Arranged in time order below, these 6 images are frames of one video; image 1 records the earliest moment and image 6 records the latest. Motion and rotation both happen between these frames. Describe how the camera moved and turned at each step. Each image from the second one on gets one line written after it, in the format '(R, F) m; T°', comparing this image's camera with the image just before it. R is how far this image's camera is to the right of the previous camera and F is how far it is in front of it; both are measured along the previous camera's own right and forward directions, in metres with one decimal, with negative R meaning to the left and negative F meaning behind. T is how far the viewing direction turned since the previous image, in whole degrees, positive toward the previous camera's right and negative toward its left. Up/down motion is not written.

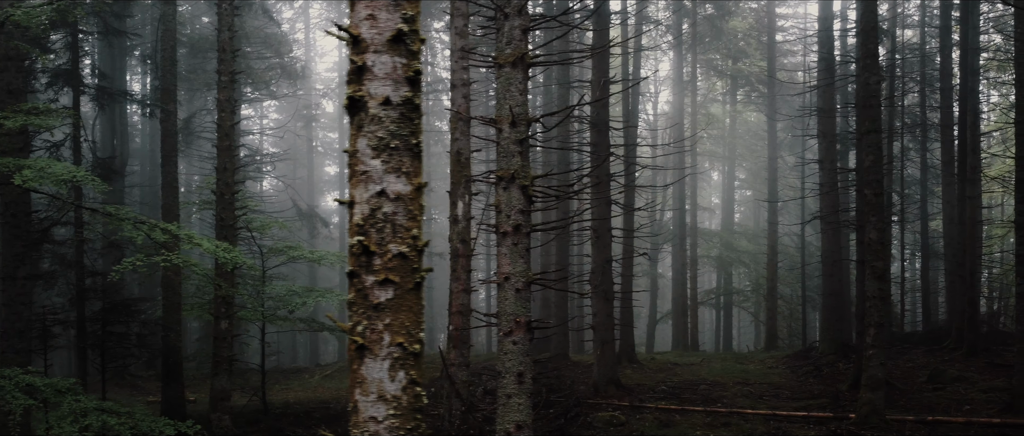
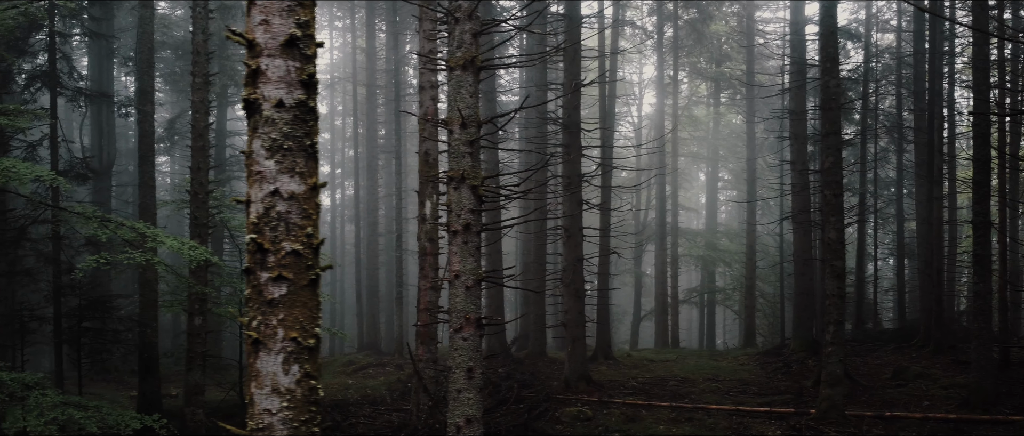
(+0.7, -0.2) m; 0°
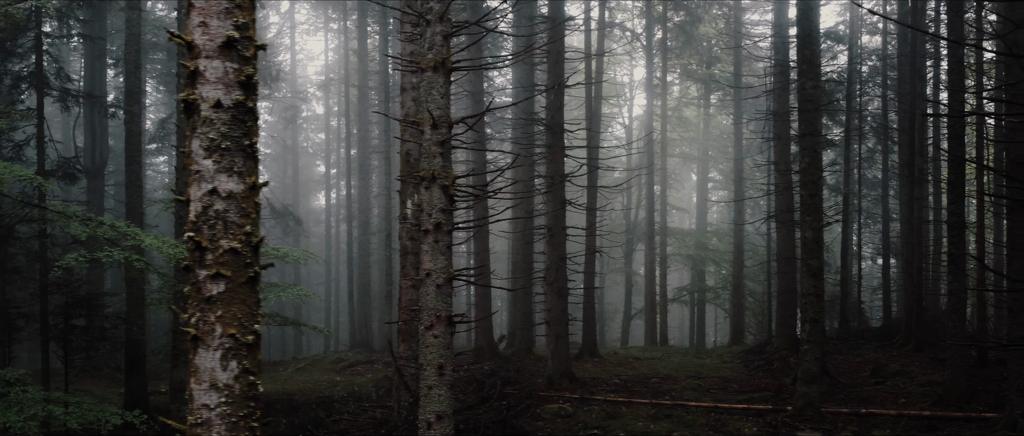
(+0.4, -0.1) m; 0°
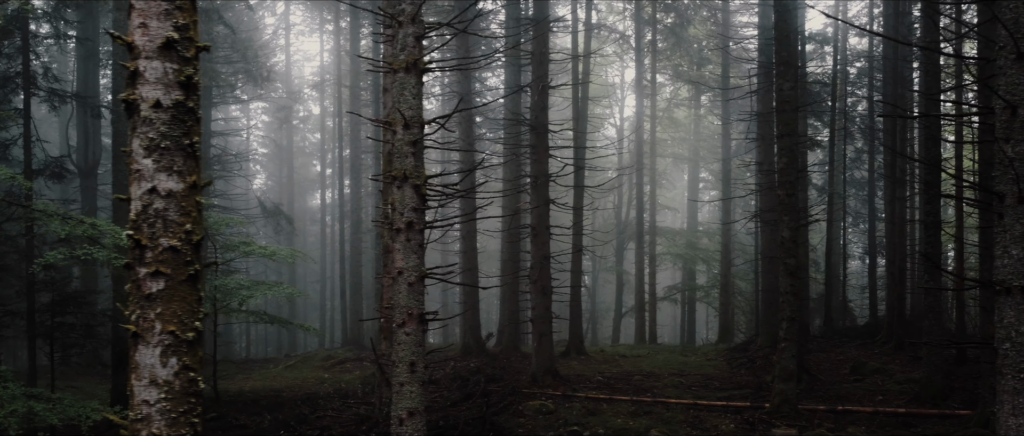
(+0.4, -0.1) m; 0°
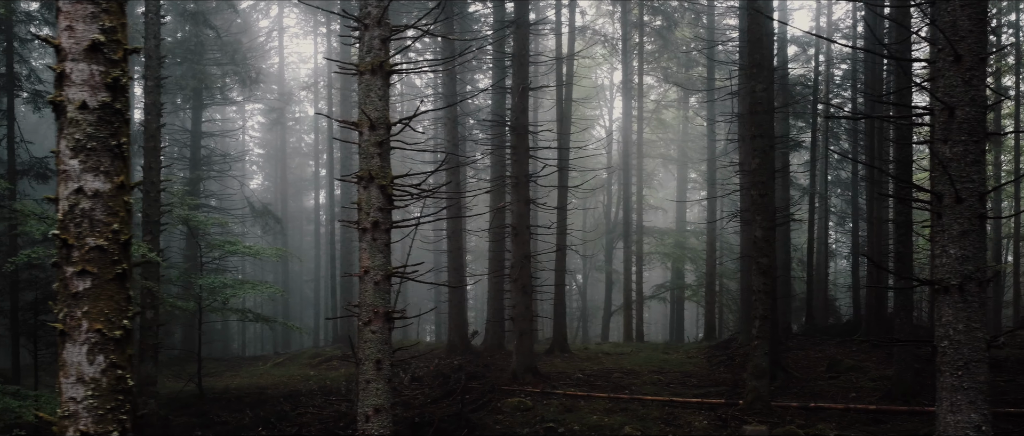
(+0.5, -0.1) m; 0°
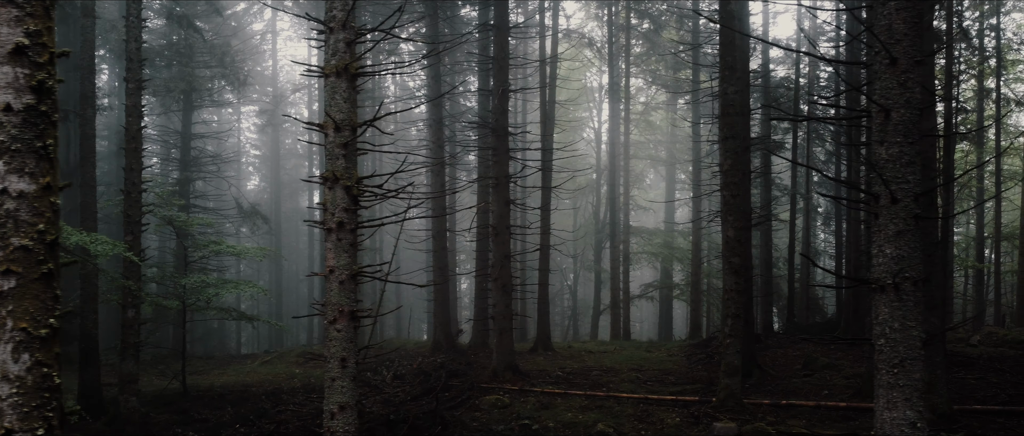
(+0.5, -0.1) m; 0°
